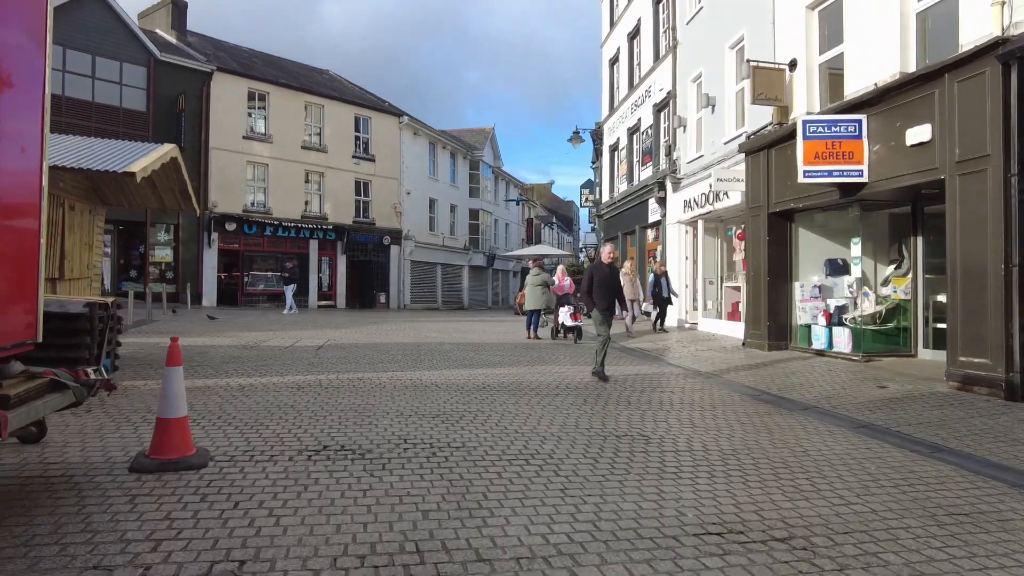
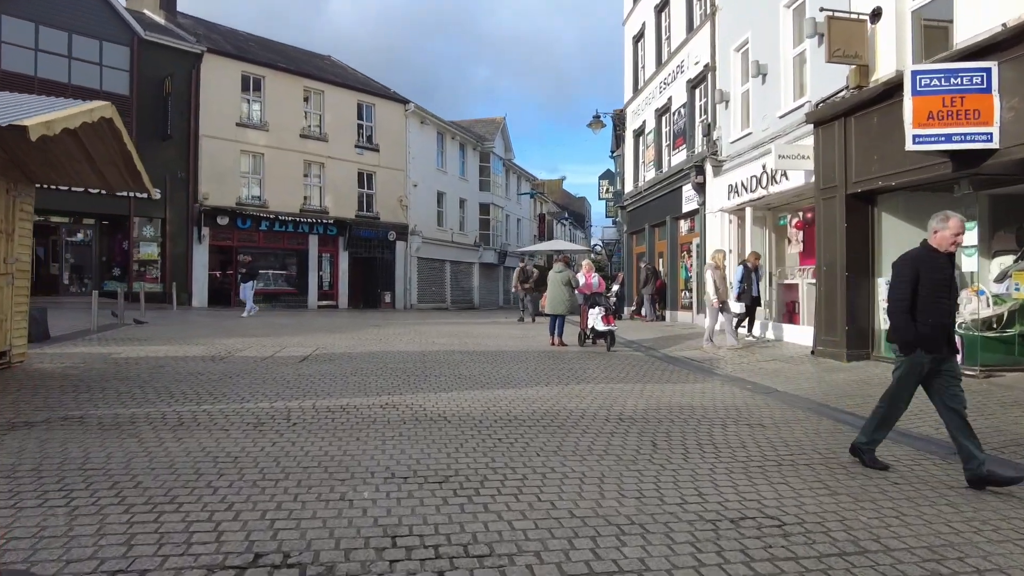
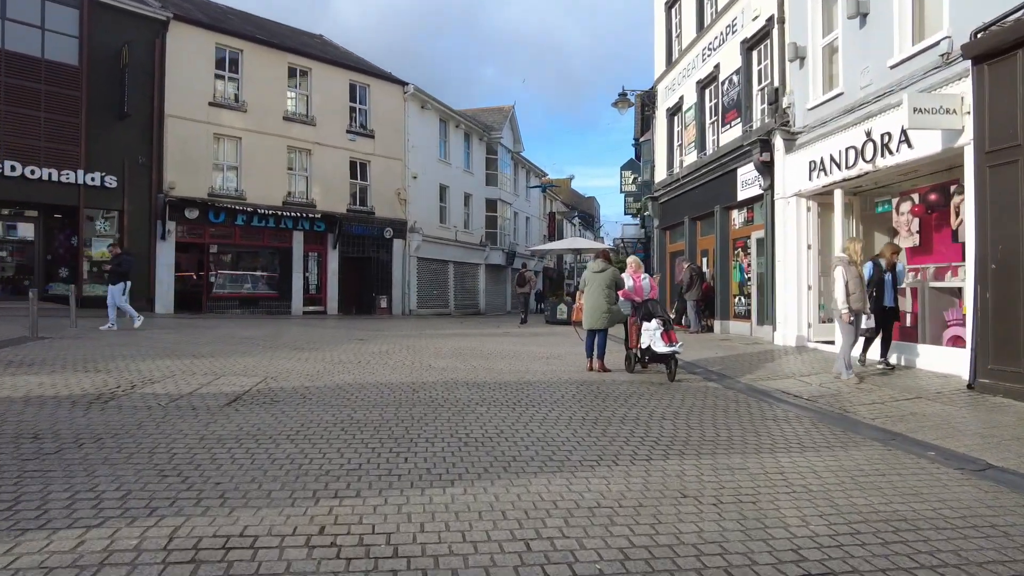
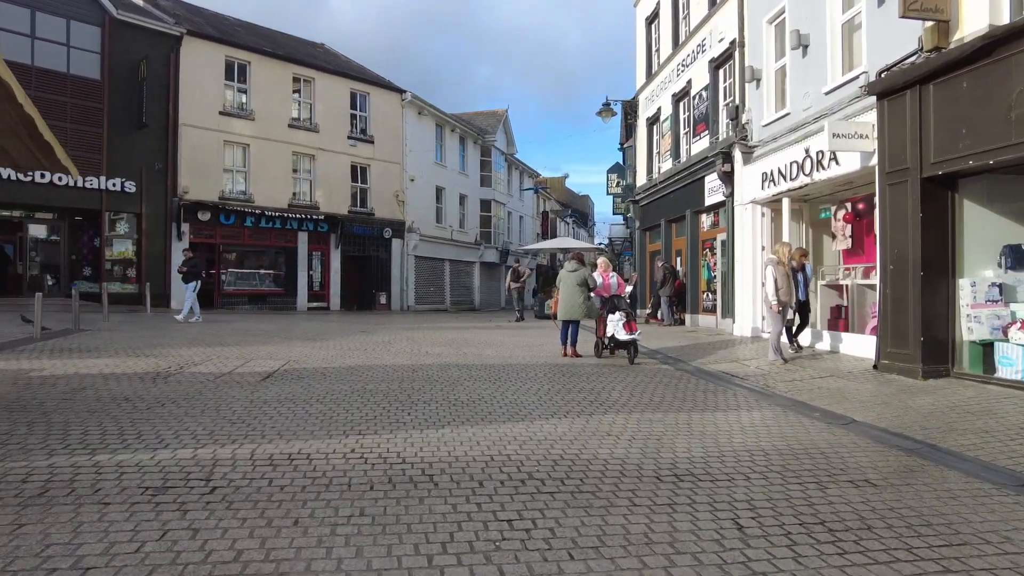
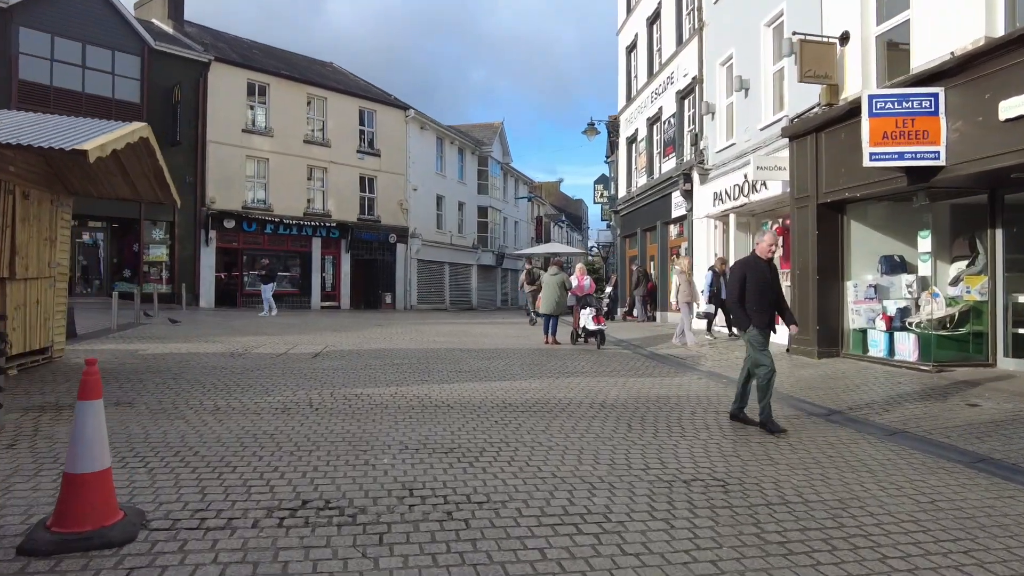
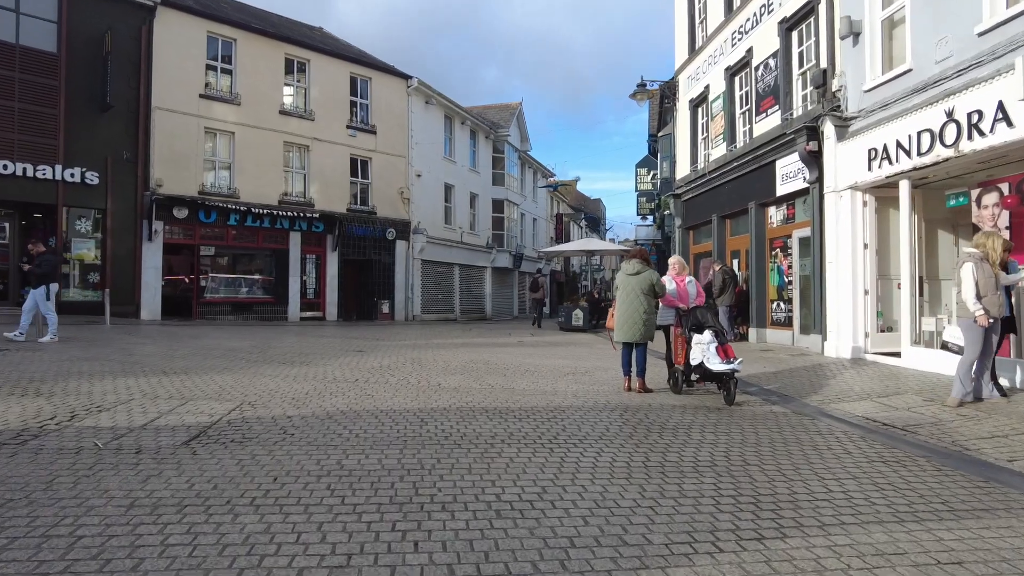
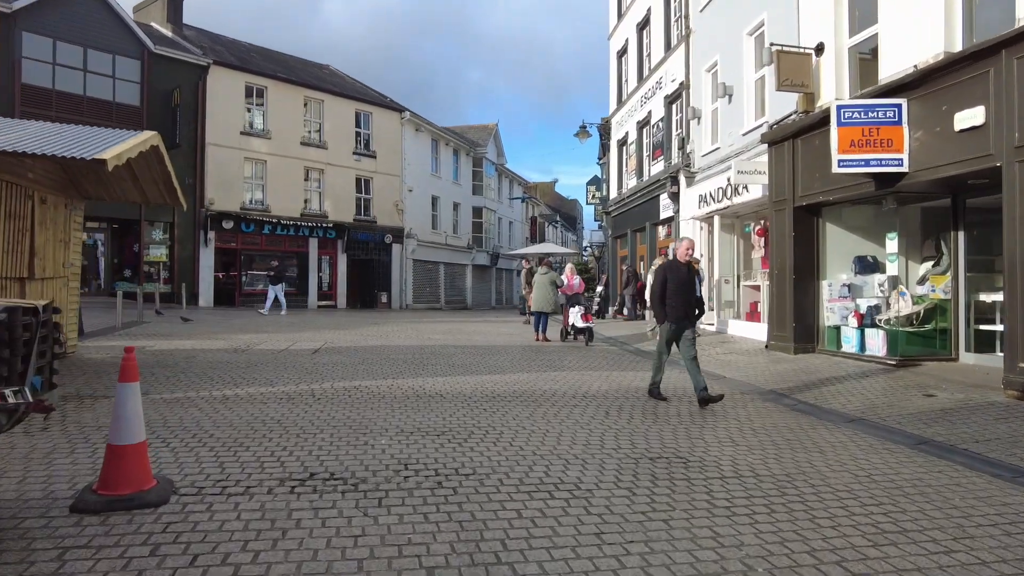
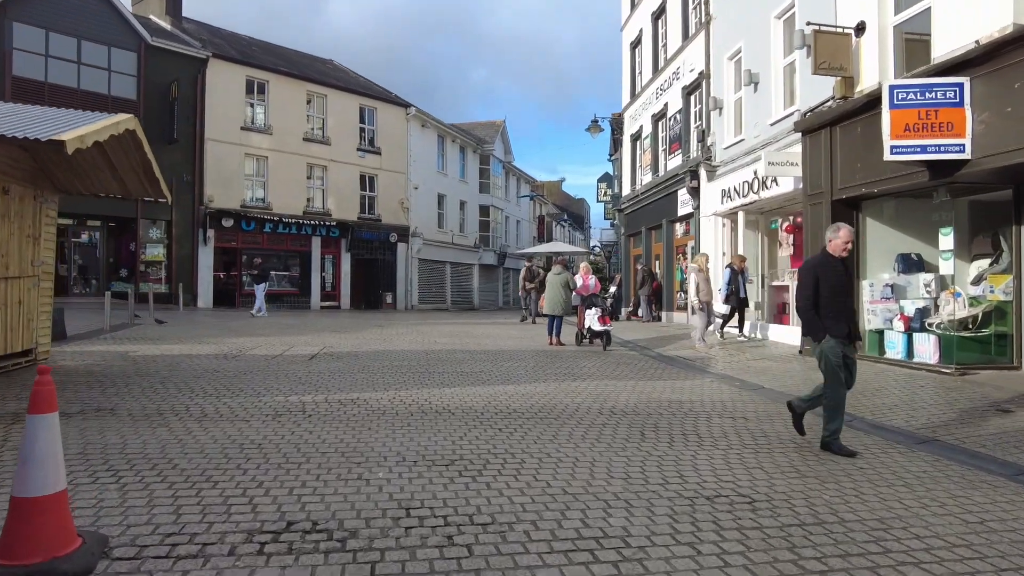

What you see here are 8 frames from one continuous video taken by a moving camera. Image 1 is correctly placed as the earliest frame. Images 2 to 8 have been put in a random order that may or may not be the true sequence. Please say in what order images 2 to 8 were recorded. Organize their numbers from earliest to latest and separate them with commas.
7, 5, 8, 2, 4, 3, 6
